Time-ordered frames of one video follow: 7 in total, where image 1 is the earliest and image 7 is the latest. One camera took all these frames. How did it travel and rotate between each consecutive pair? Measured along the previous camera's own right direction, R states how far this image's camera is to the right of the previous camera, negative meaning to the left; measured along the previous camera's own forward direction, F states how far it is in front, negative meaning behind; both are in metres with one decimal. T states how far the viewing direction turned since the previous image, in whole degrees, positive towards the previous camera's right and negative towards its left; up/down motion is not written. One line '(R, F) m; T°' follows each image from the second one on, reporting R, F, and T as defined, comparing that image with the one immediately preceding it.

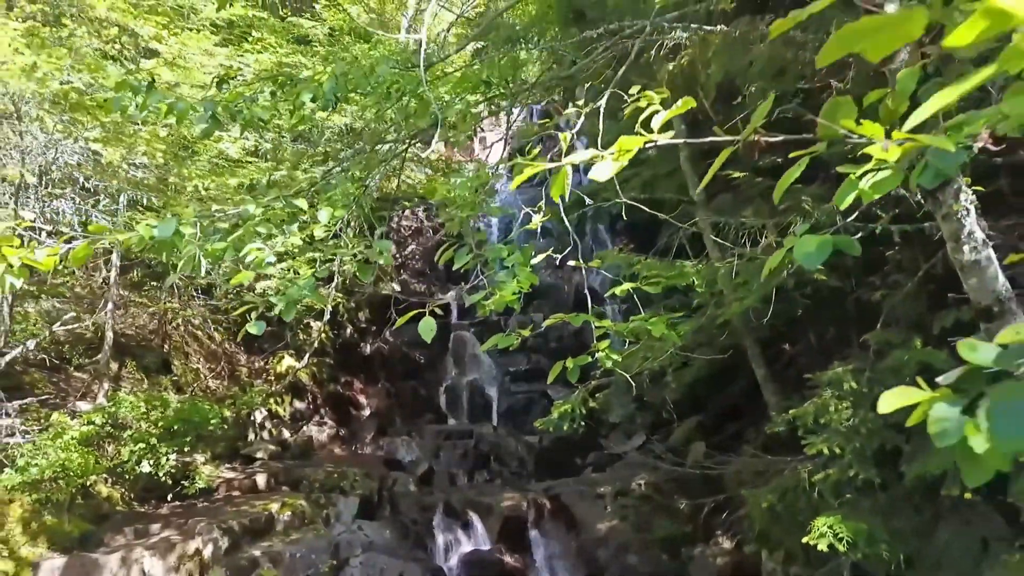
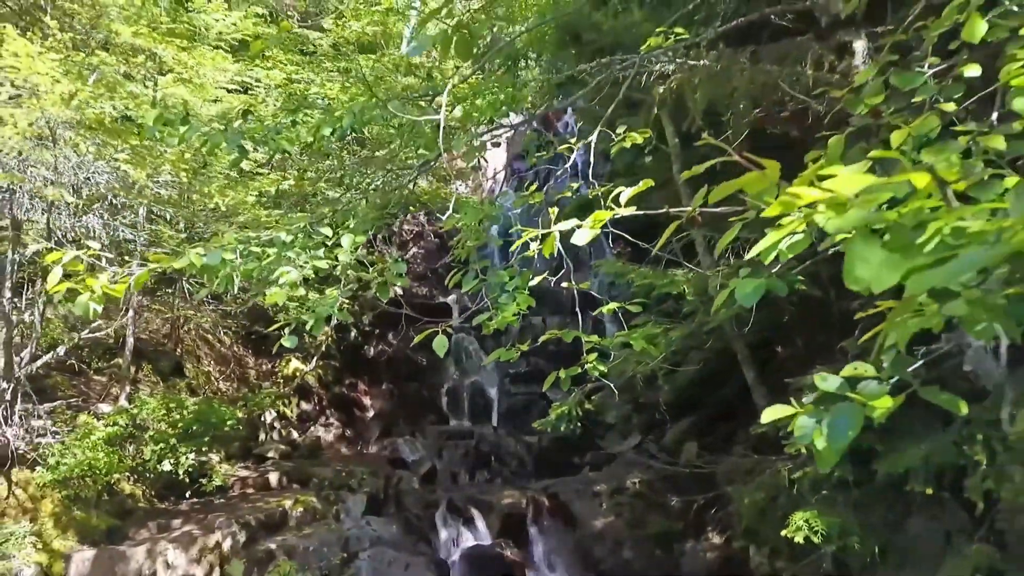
(0.0, -0.3) m; 0°
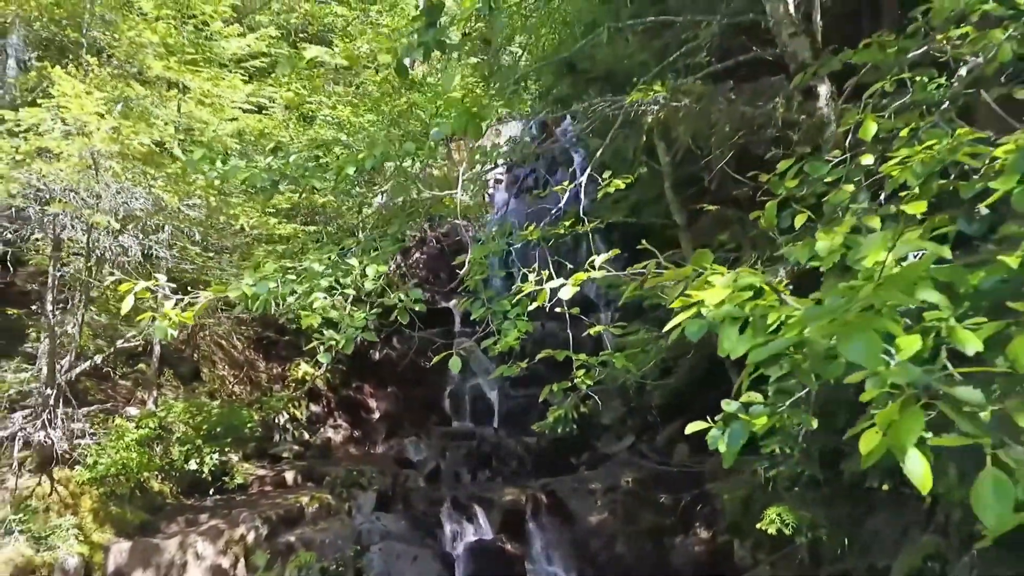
(0.0, -0.4) m; 0°
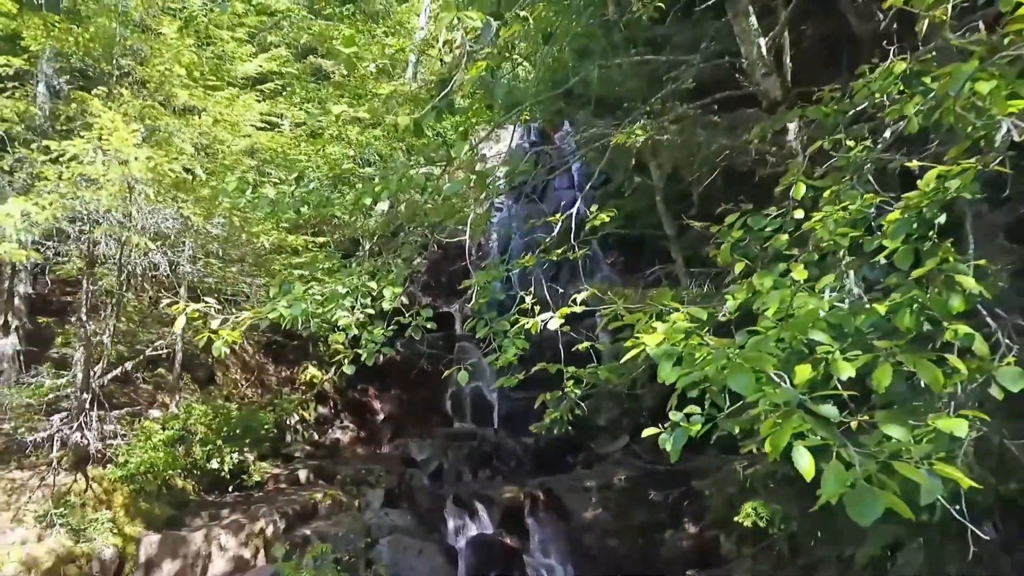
(0.0, -0.4) m; 0°
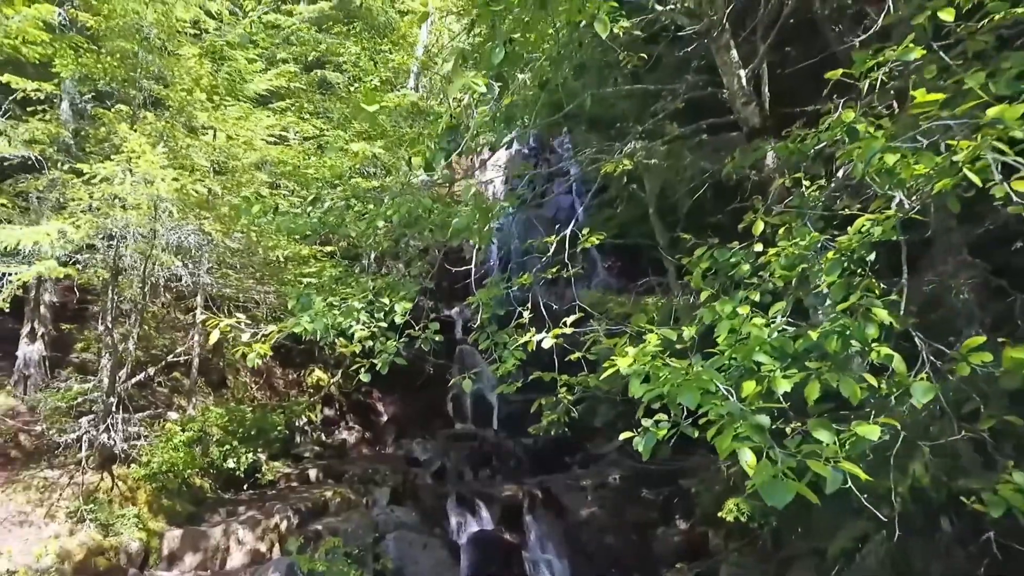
(0.0, -0.3) m; 0°
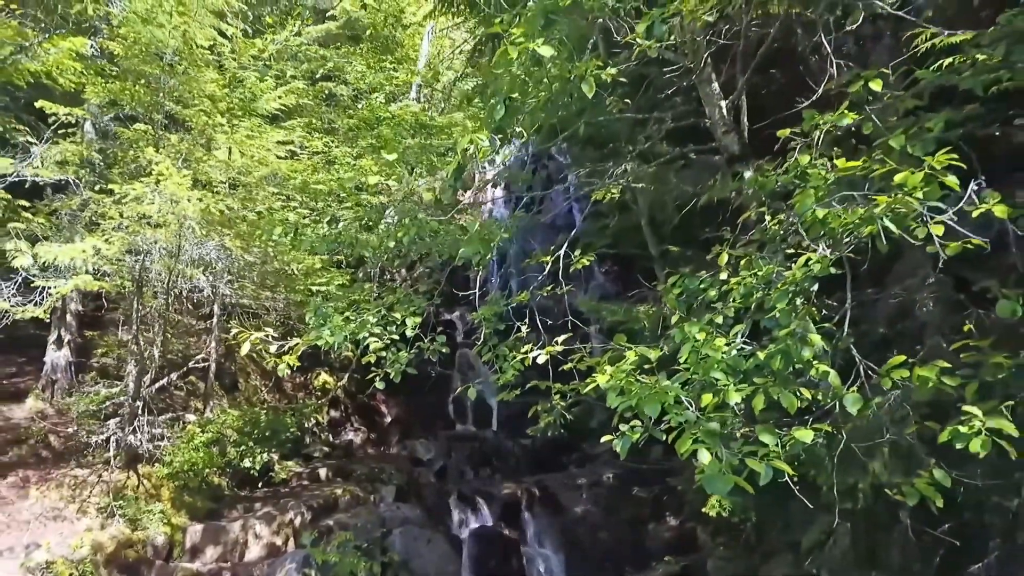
(0.0, -0.4) m; 0°
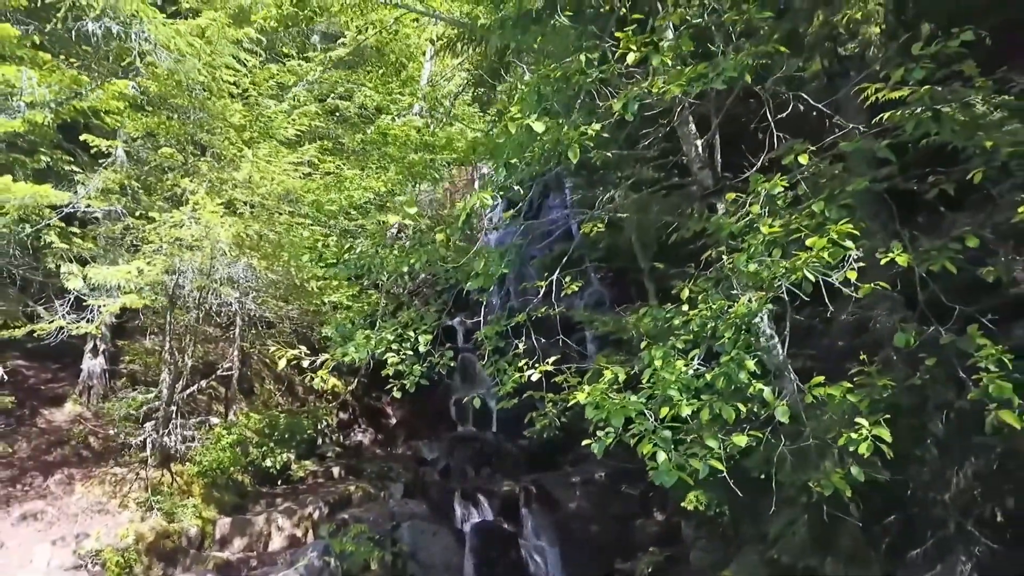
(0.0, -0.5) m; 0°
